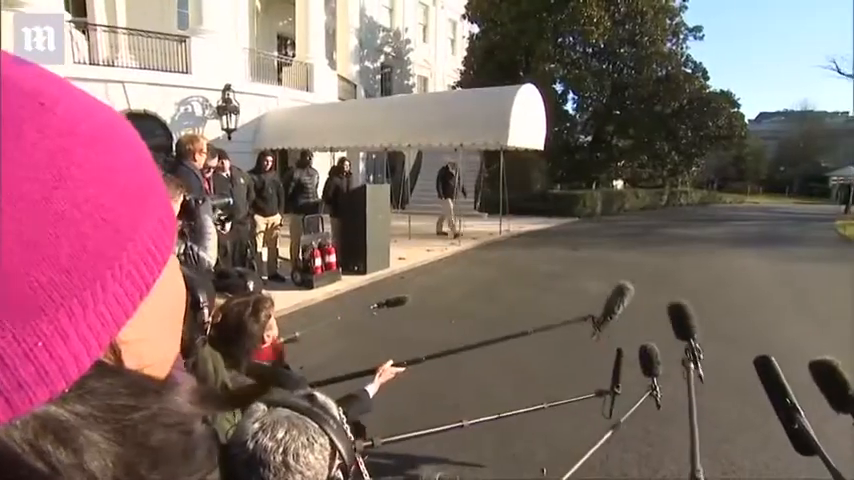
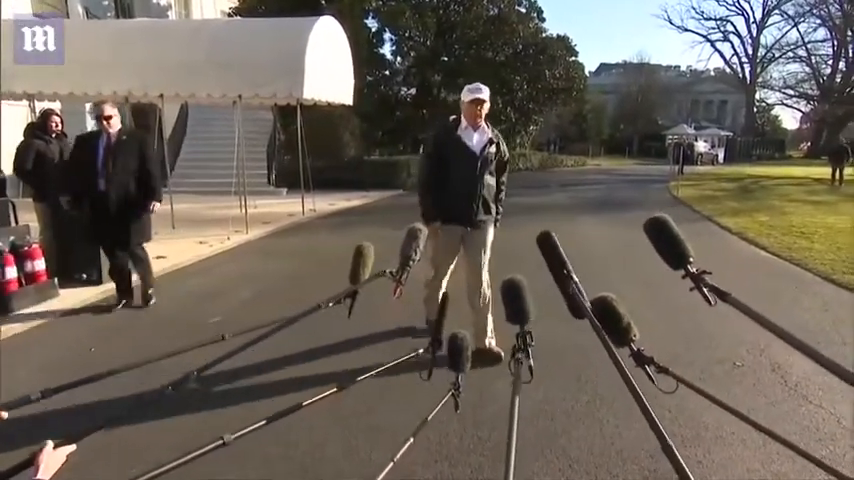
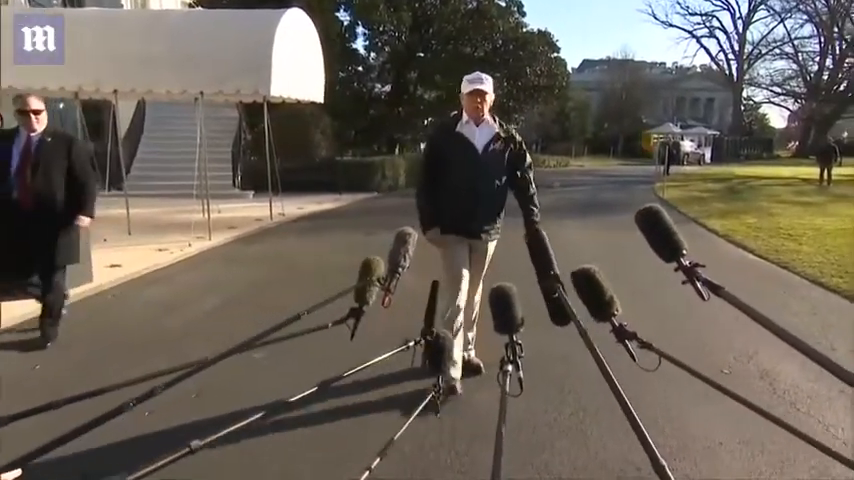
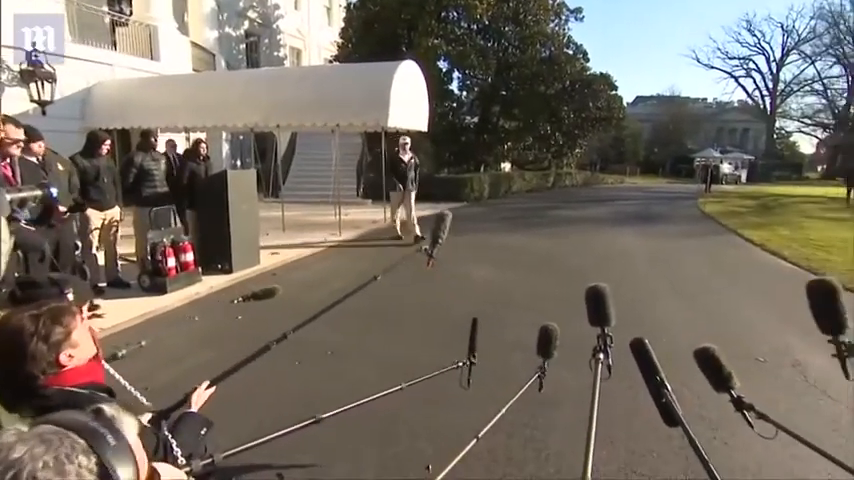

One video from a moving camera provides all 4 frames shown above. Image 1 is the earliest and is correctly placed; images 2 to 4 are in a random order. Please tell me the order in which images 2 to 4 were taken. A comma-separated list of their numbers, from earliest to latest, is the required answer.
4, 2, 3
